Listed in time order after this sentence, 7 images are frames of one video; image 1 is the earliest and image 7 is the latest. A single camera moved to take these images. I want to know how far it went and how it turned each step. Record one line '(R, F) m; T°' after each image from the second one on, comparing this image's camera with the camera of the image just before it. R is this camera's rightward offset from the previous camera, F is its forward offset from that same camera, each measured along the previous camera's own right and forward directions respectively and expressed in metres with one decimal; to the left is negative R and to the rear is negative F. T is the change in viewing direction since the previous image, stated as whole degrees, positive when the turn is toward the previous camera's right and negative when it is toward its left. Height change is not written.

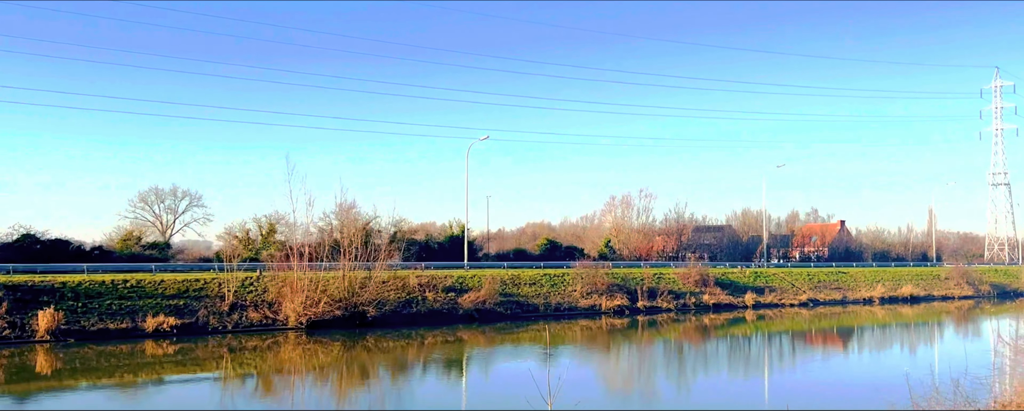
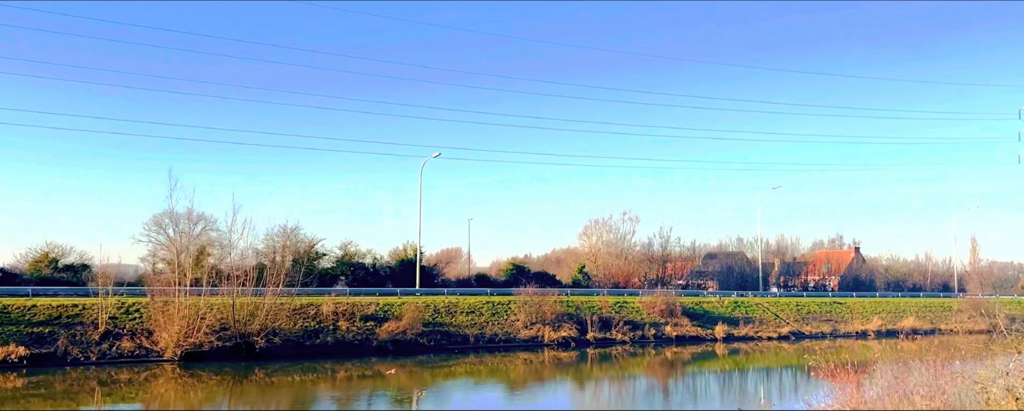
(+4.3, +2.9) m; -3°
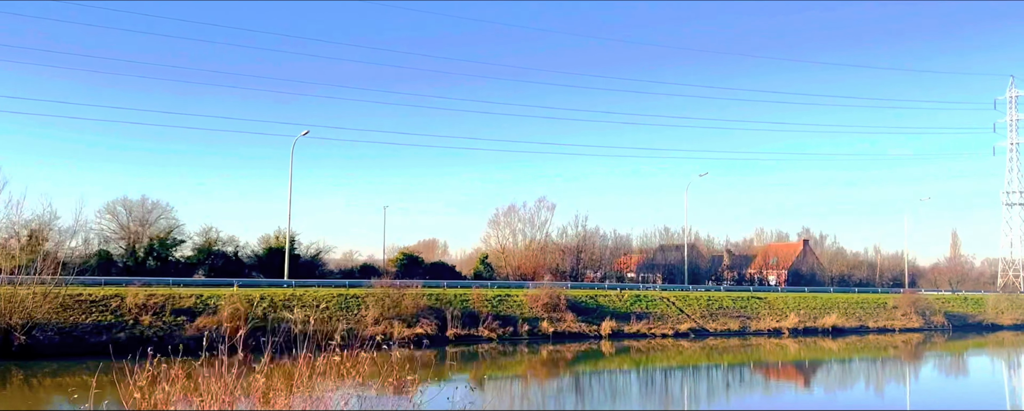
(+5.4, +3.3) m; 0°
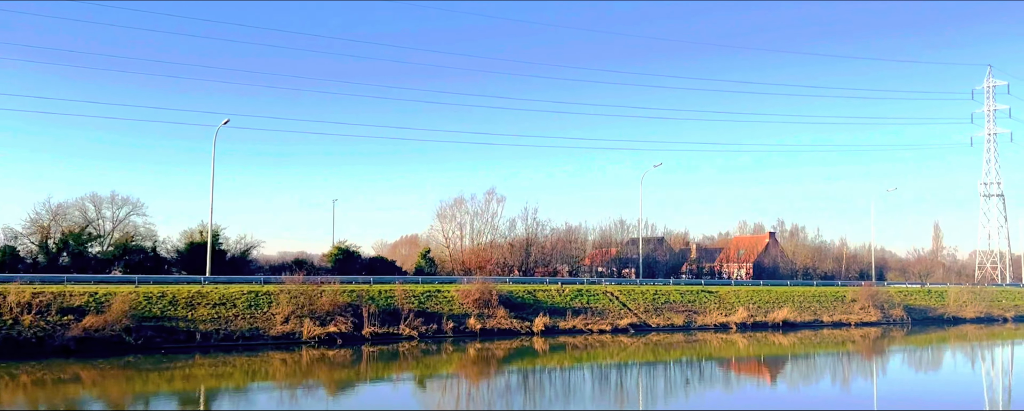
(+2.6, +1.5) m; 0°
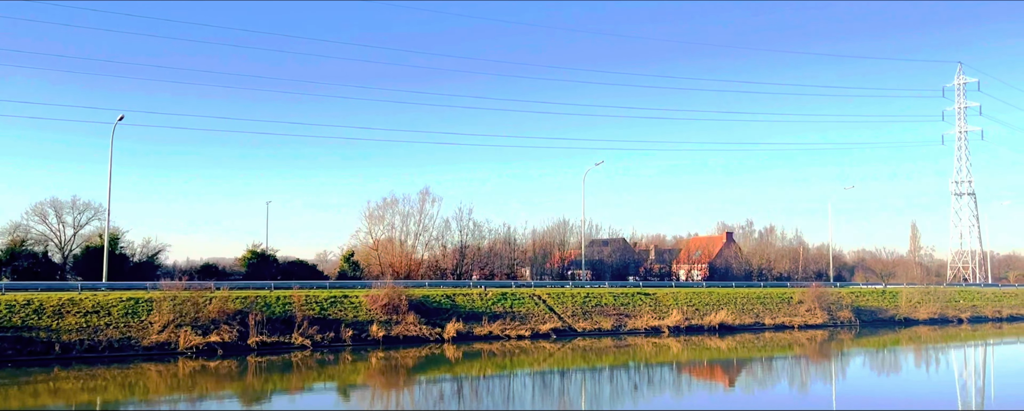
(+3.0, +1.8) m; +1°
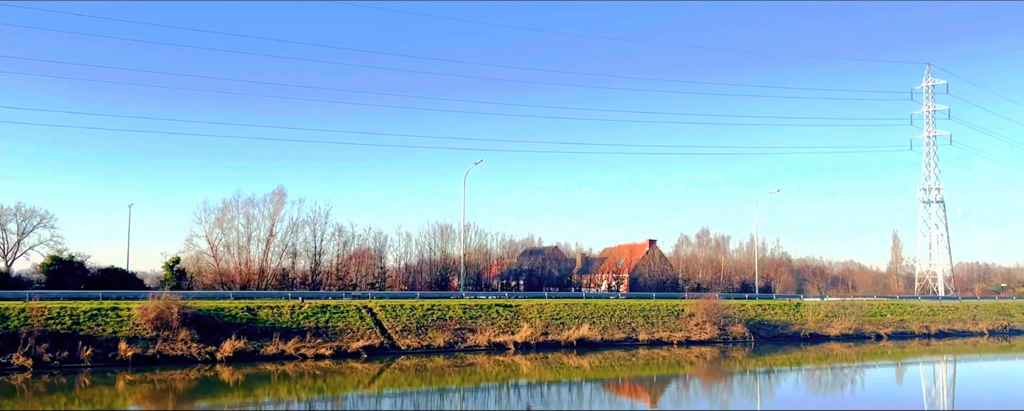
(+7.0, +4.1) m; -1°
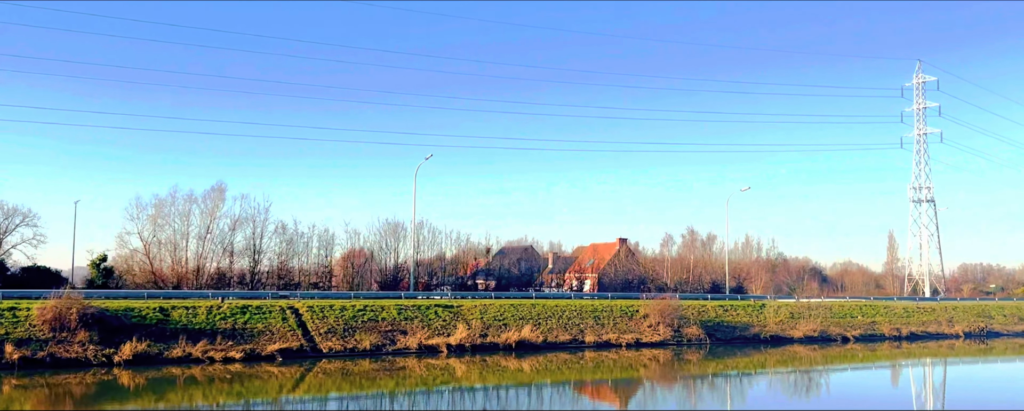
(+2.7, +1.5) m; 0°
